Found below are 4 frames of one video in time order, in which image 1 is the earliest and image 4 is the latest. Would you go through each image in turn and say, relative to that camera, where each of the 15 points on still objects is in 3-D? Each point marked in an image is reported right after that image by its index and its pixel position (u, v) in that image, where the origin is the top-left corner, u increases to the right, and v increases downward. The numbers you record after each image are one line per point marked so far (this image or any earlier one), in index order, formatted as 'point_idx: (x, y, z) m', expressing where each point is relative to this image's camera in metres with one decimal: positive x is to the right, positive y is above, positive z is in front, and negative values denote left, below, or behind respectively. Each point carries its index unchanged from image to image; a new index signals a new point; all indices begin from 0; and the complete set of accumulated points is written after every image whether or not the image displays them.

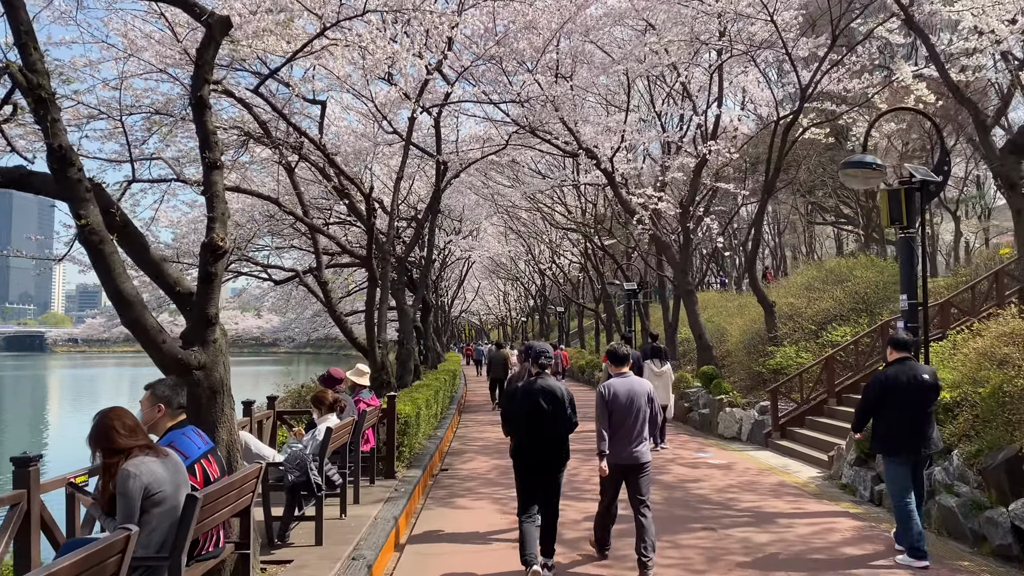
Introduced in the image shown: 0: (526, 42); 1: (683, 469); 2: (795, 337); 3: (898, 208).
0: (+0.2, +4.0, +13.1) m
1: (+1.9, -2.0, +9.0) m
2: (+4.3, -0.8, +12.4) m
3: (+3.3, +0.7, +7.0) m
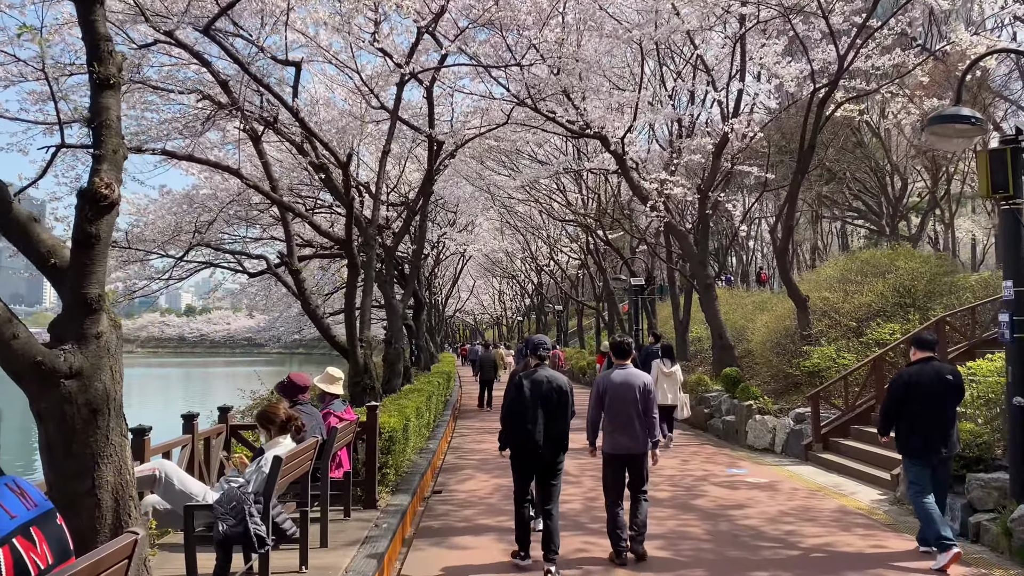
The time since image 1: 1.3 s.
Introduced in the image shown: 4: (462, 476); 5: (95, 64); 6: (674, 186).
0: (+0.2, +4.1, +11.7) m
1: (+1.9, -1.9, +7.6) m
2: (+4.3, -0.6, +11.0) m
3: (+3.4, +0.8, +5.6) m
4: (-0.5, -2.0, +8.5) m
5: (-1.7, +0.9, +3.2) m
6: (+2.9, +1.8, +13.5) m
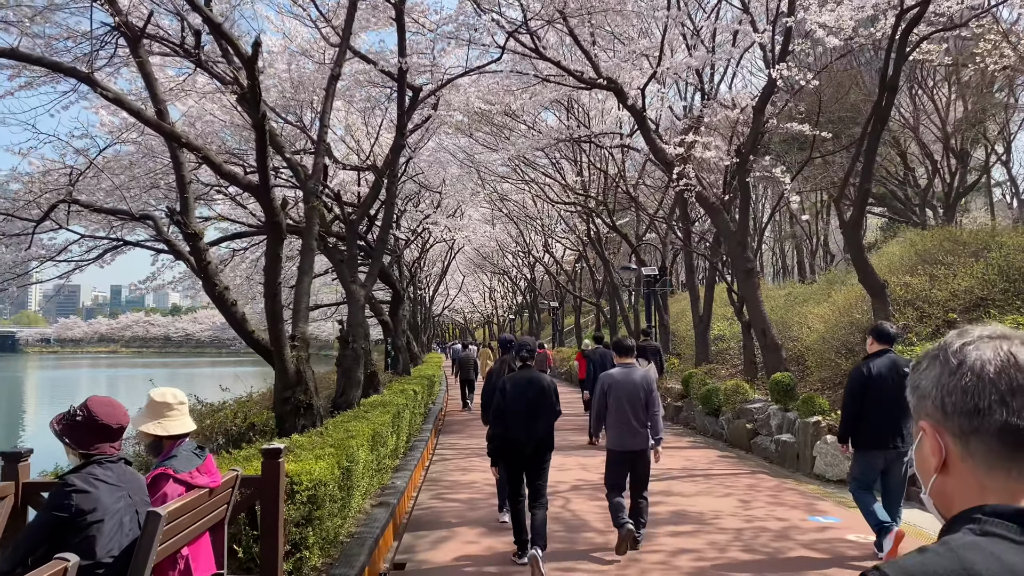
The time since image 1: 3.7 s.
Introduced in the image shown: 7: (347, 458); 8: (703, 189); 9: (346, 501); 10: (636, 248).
0: (+0.2, +4.3, +9.2) m
1: (+1.9, -1.7, +5.1) m
2: (+4.3, -0.5, +8.5) m
3: (+3.4, +1.0, +3.1) m
4: (-0.5, -1.8, +6.0) m
5: (-1.6, +1.1, +0.7) m
6: (+2.8, +1.9, +11.0) m
7: (-1.0, -1.0, +4.7) m
8: (+2.6, +1.3, +11.0) m
9: (-1.0, -1.2, +4.7) m
10: (+2.7, +0.9, +17.9) m
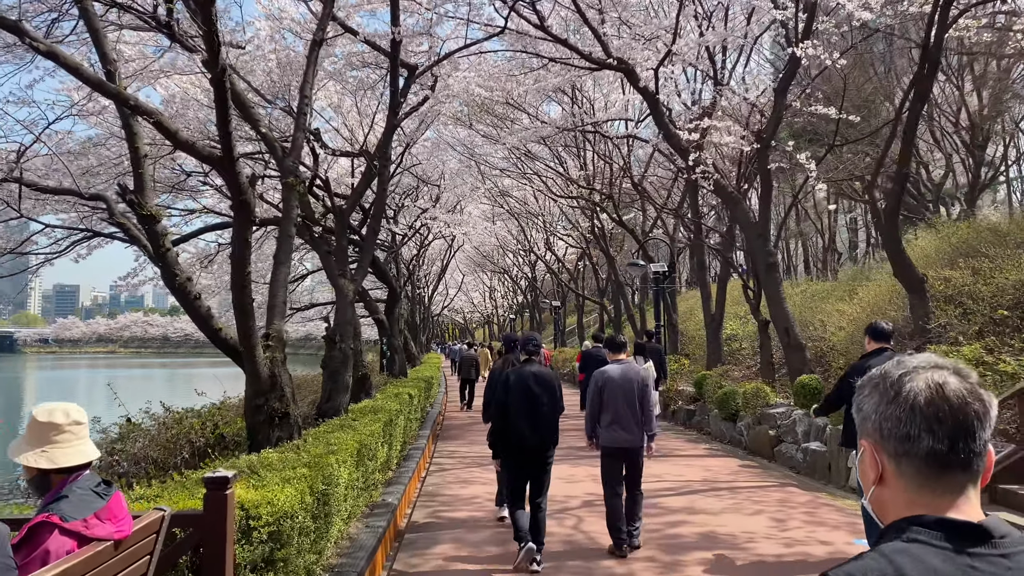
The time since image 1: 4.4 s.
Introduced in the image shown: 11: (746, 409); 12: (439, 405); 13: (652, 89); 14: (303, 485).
0: (+0.2, +4.3, +8.4) m
1: (+2.0, -1.7, +4.3) m
2: (+4.3, -0.4, +7.8) m
3: (+3.5, +1.0, +2.4) m
4: (-0.5, -1.7, +5.2) m
5: (-1.6, +1.1, -0.1) m
6: (+2.8, +2.0, +10.3) m
7: (-0.9, -0.9, +4.0) m
8: (+2.6, +1.4, +10.2) m
9: (-0.9, -1.2, +4.0) m
10: (+2.8, +0.9, +17.1) m
11: (+3.0, -1.5, +10.3) m
12: (-1.3, -2.1, +14.3) m
13: (+1.8, +2.6, +10.5) m
14: (-0.9, -0.9, +3.7) m
